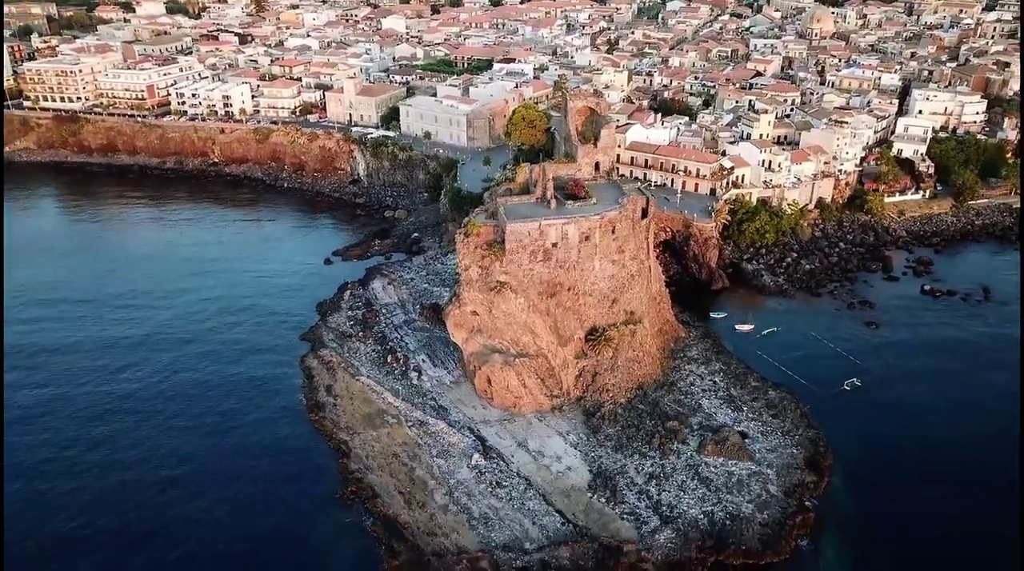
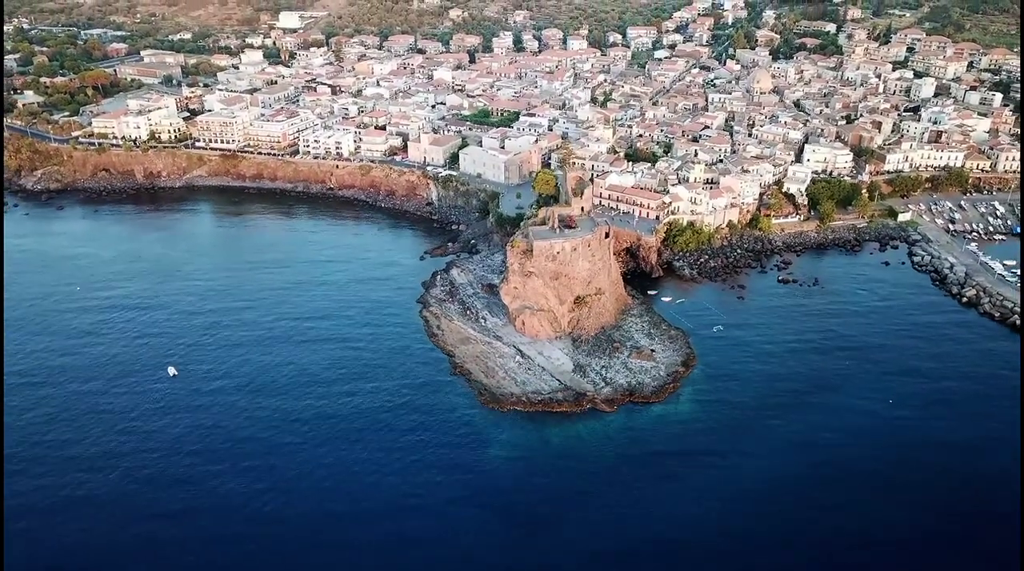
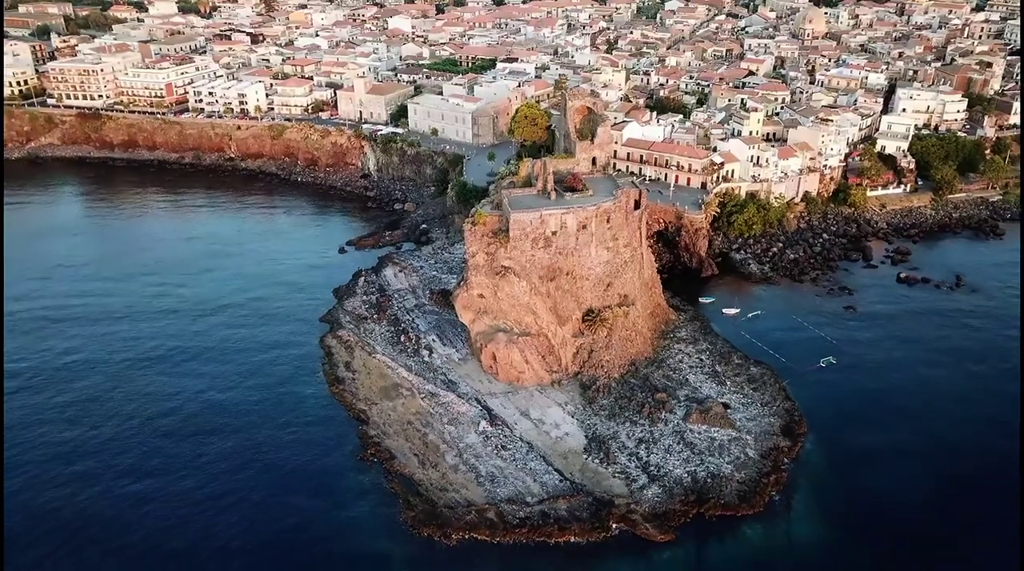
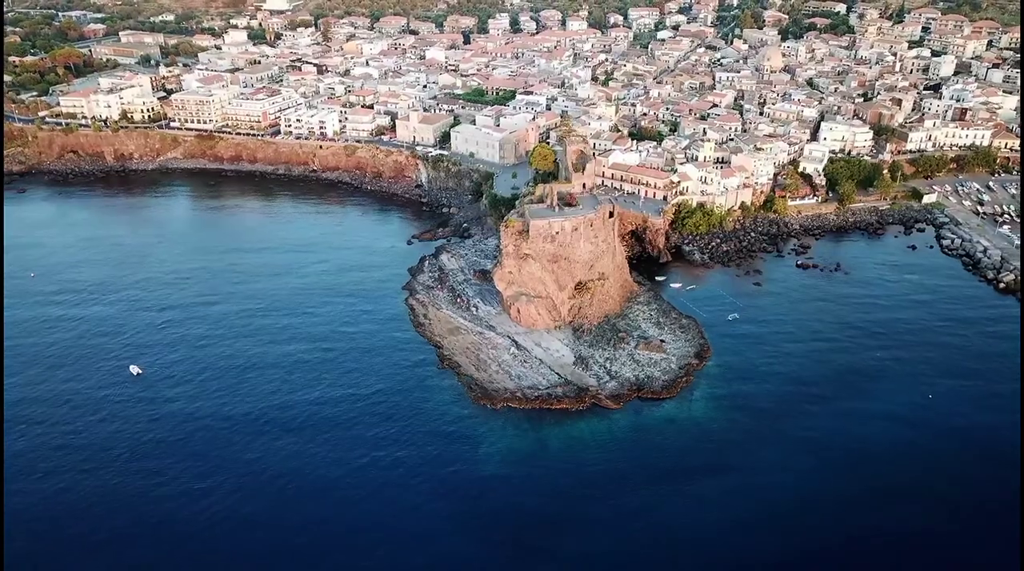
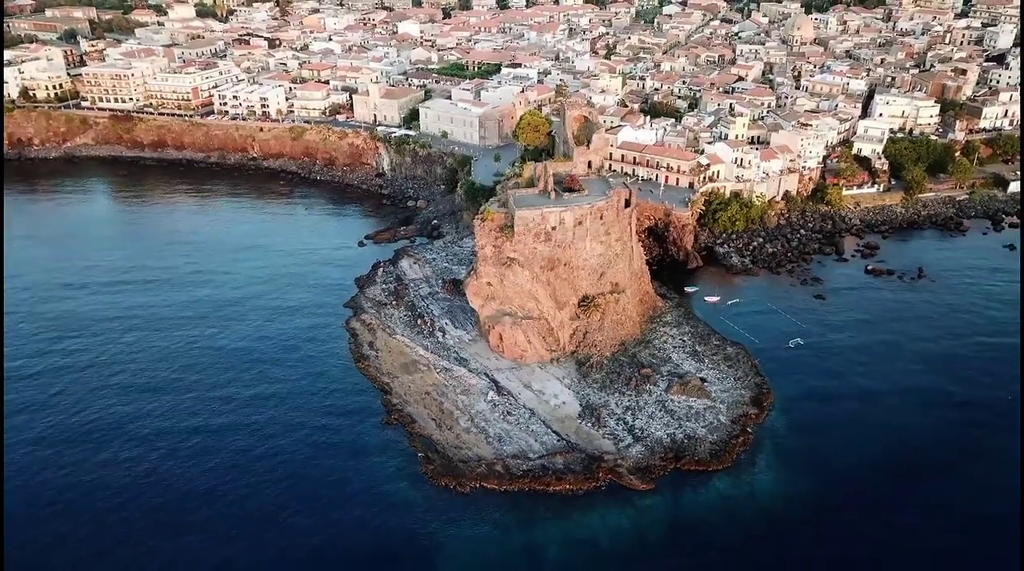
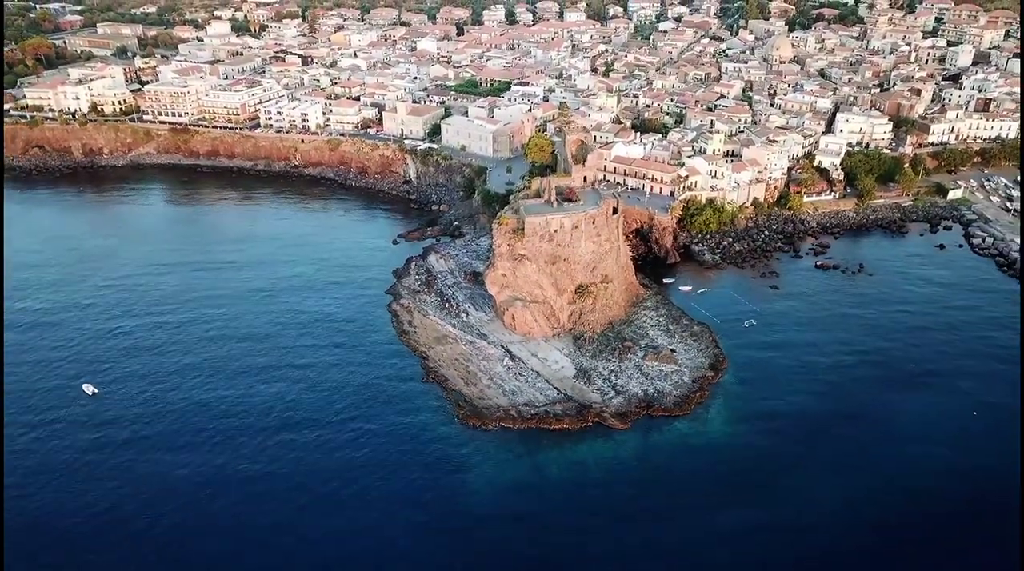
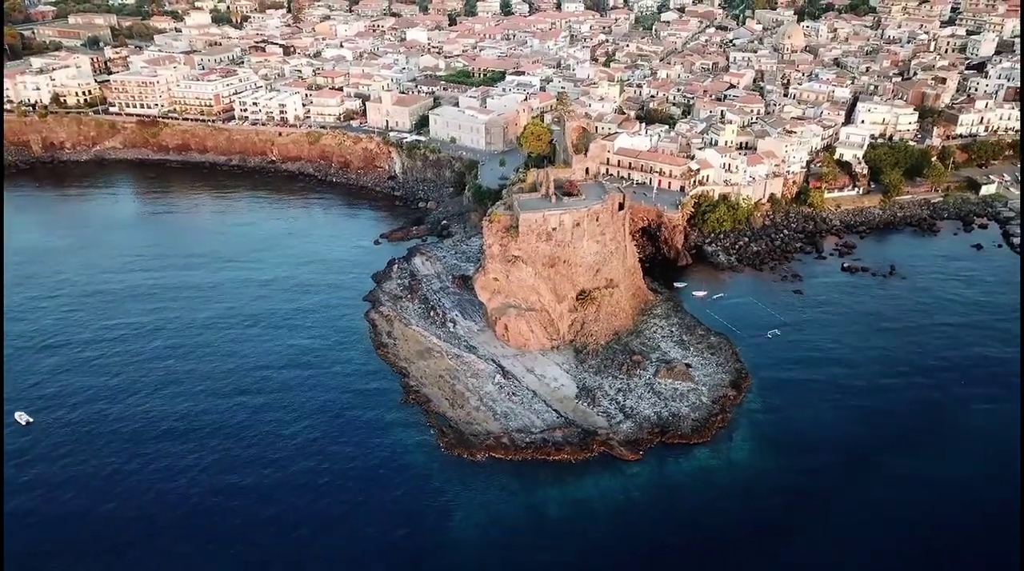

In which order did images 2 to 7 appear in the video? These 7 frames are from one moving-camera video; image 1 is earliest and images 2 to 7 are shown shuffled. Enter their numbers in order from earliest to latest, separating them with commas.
3, 5, 7, 6, 4, 2
